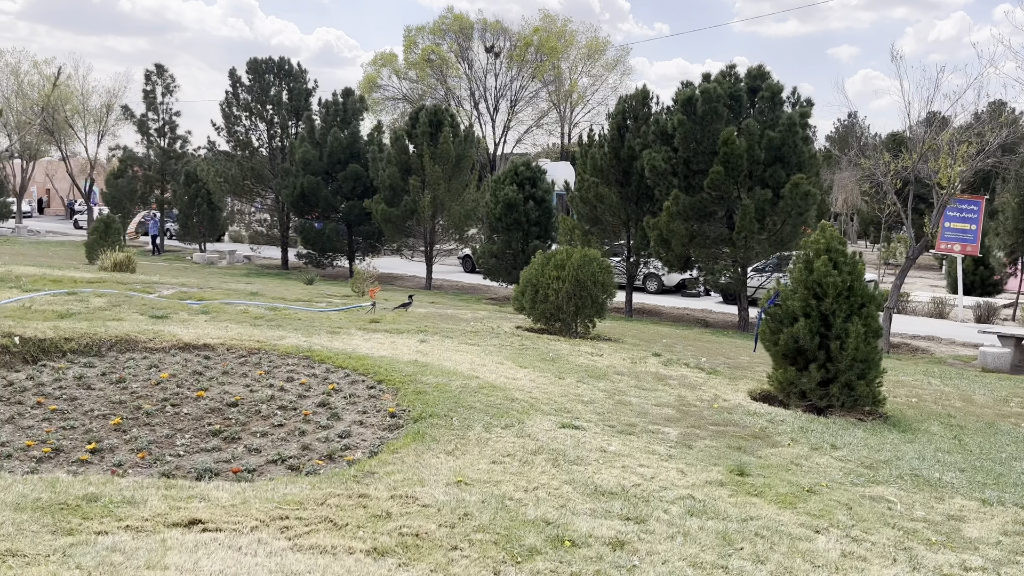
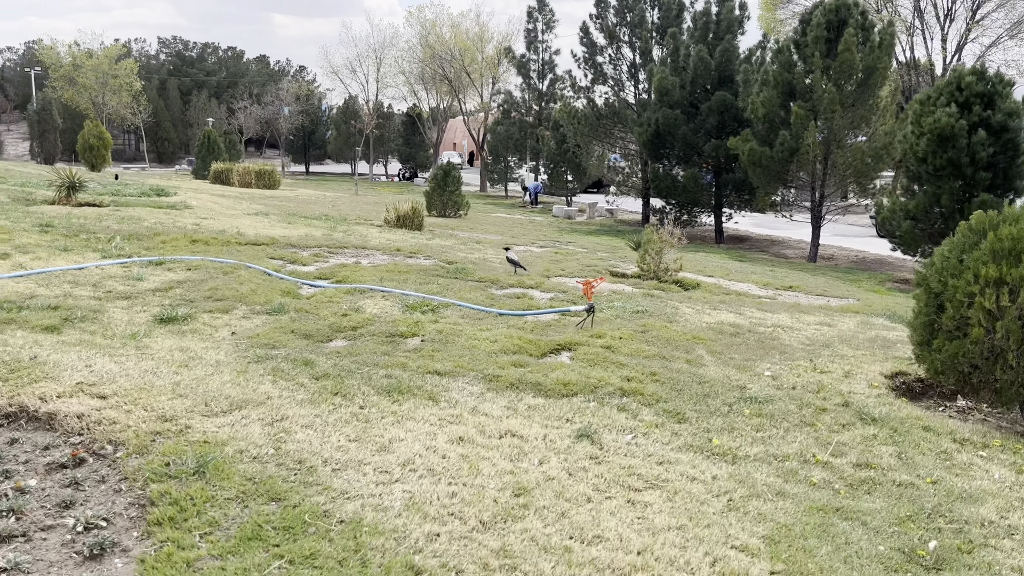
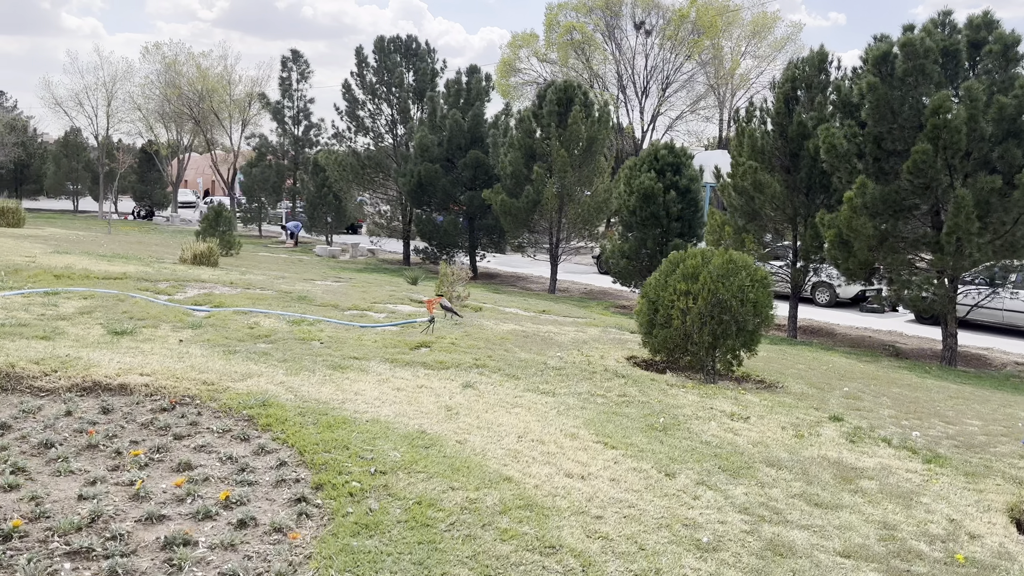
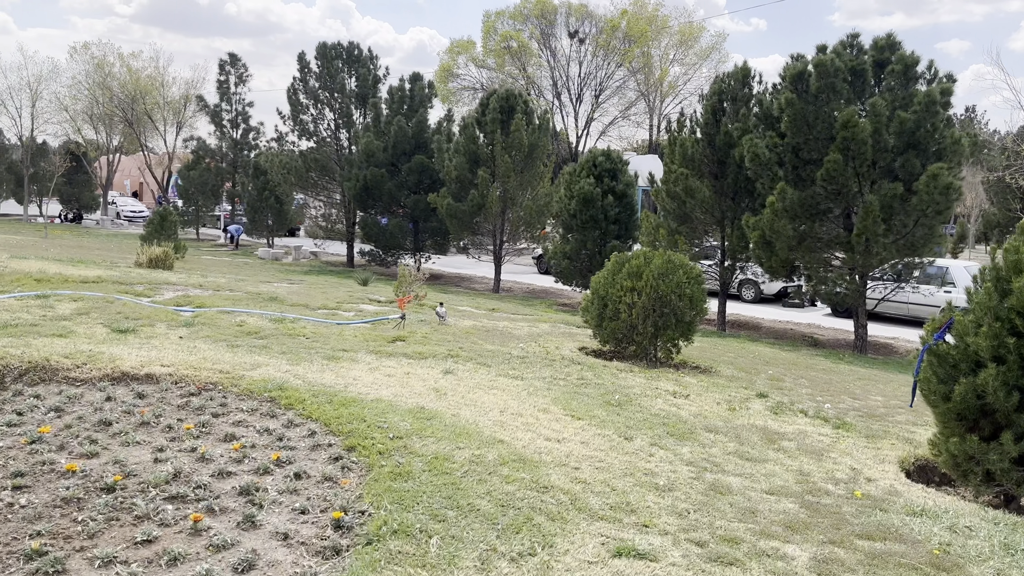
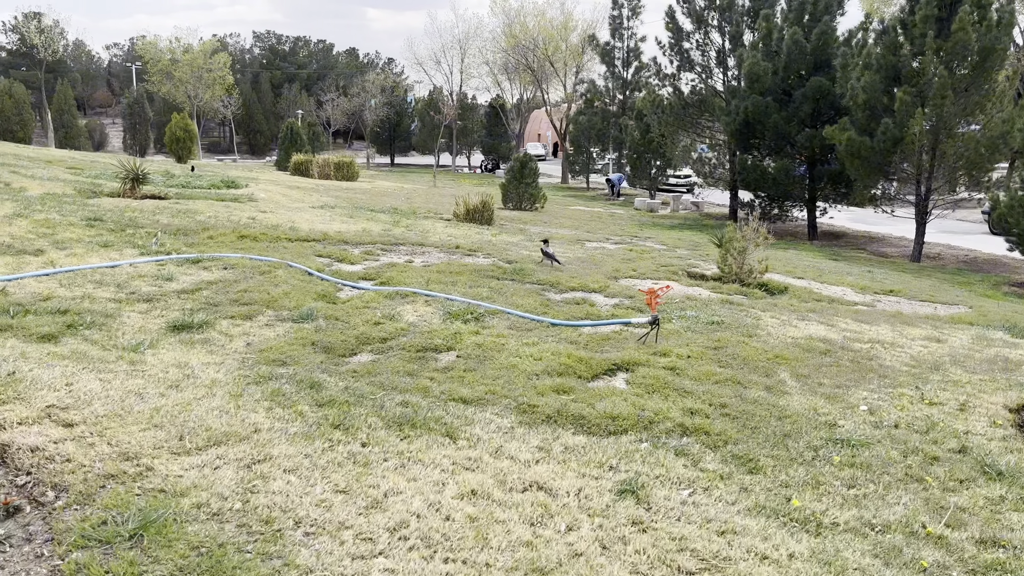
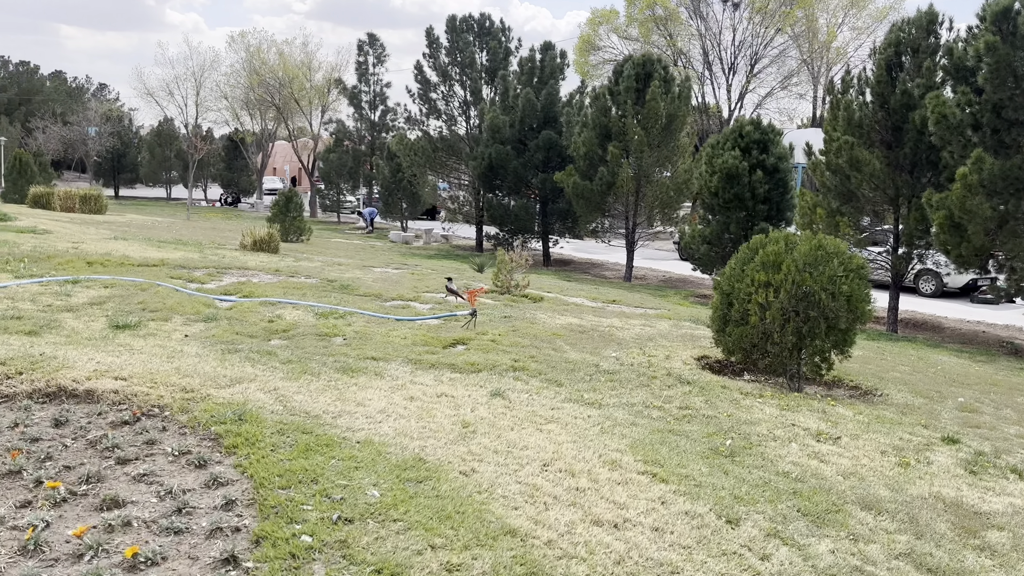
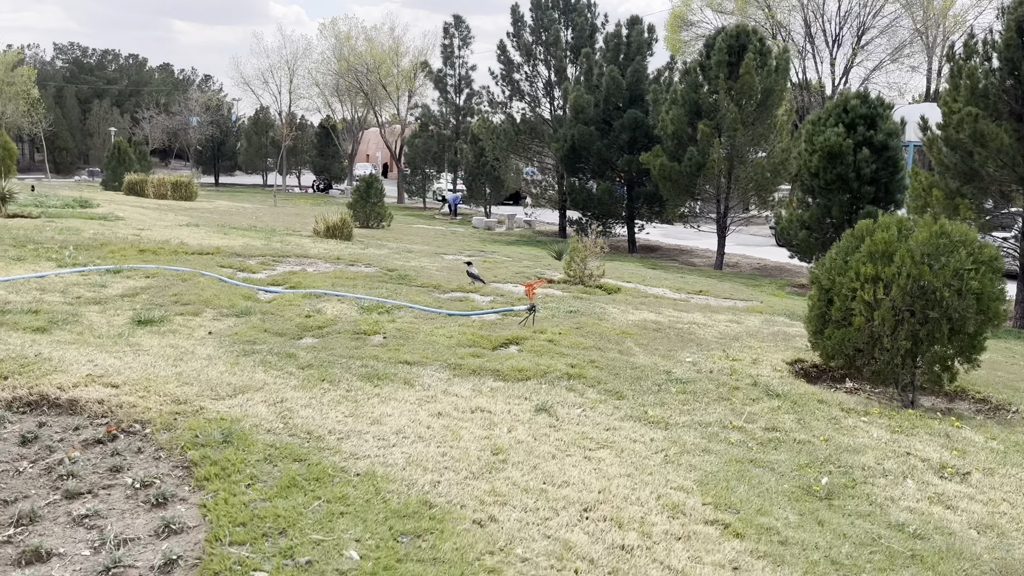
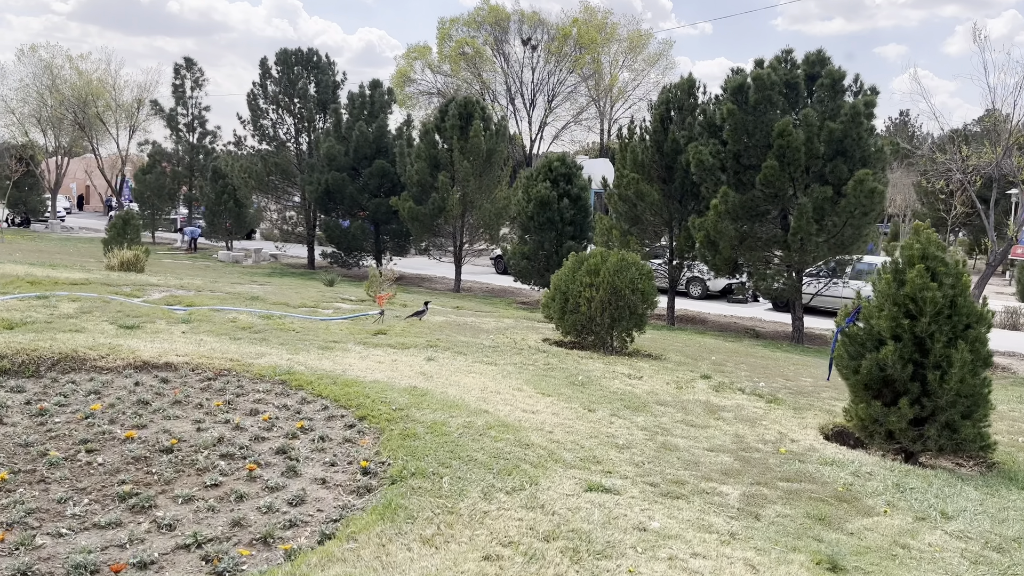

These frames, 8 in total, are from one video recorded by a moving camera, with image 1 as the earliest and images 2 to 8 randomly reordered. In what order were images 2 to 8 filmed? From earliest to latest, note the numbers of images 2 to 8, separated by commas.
8, 4, 3, 6, 7, 2, 5
